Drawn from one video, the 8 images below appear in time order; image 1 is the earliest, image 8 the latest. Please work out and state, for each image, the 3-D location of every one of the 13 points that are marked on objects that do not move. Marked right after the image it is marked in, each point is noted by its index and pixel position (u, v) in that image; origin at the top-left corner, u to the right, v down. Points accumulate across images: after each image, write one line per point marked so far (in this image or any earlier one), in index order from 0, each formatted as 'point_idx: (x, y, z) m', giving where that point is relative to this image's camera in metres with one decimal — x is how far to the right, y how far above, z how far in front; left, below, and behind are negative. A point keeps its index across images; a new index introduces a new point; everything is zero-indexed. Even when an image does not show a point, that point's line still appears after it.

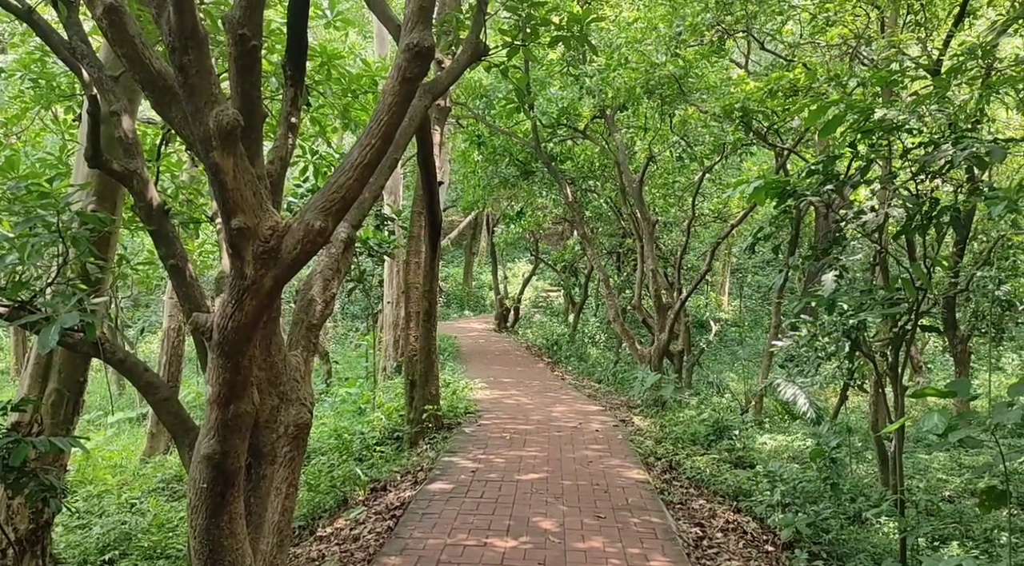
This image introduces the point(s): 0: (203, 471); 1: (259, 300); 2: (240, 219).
0: (-1.2, -0.8, +3.1) m
1: (-0.9, -0.1, +2.8) m
2: (-1.0, +0.2, +2.8) m
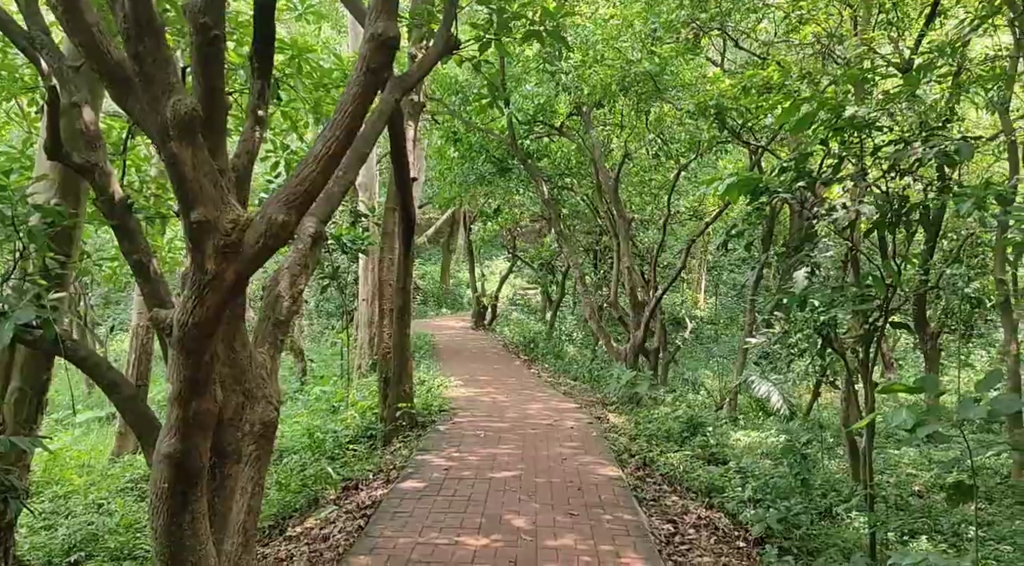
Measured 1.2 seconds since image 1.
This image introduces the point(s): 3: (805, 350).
0: (-1.4, -0.7, +3.0) m
1: (-1.0, 0.0, +2.7) m
2: (-1.1, +0.2, +2.7) m
3: (+2.6, -0.6, +6.9) m
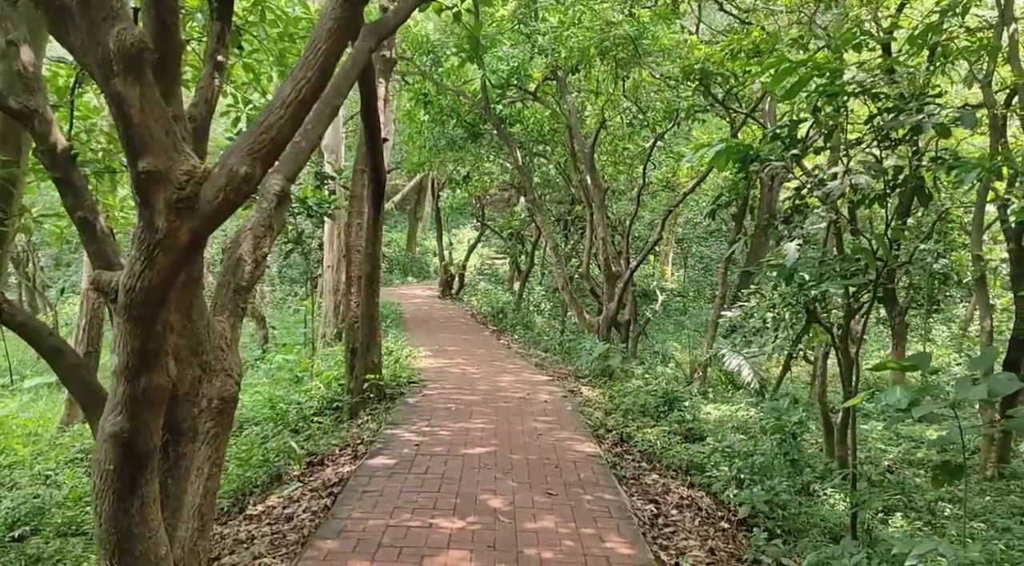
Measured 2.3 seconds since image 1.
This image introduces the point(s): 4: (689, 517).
0: (-1.4, -0.6, +2.7) m
1: (-1.1, +0.1, +2.4) m
2: (-1.1, +0.4, +2.4) m
3: (+2.4, -0.4, +6.7) m
4: (+1.0, -1.3, +4.5) m
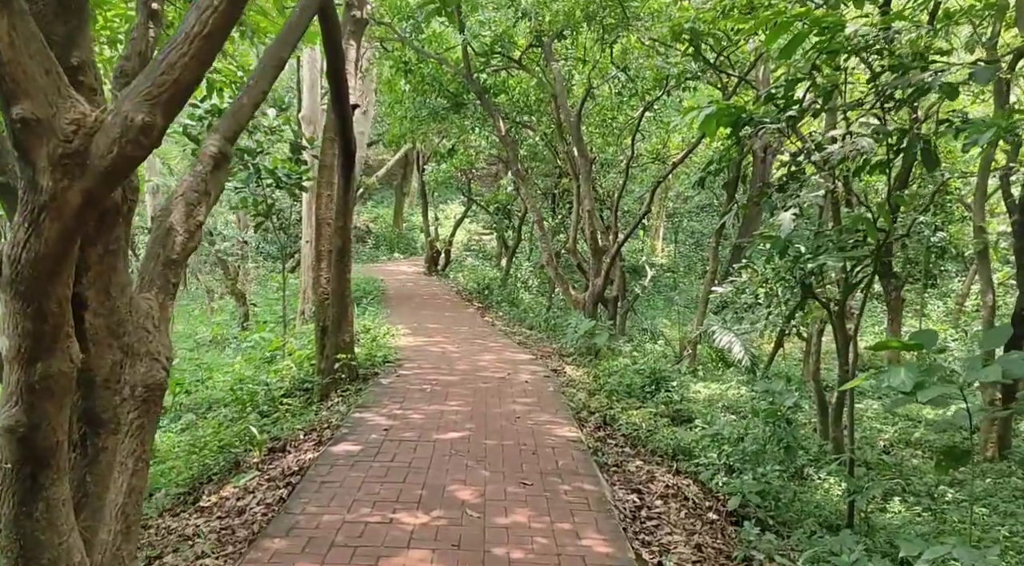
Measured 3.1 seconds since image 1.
0: (-1.5, -0.5, +2.4) m
1: (-1.2, +0.2, +2.0) m
2: (-1.2, +0.4, +2.0) m
3: (+2.2, -0.1, +6.4) m
4: (+0.9, -1.2, +4.2) m
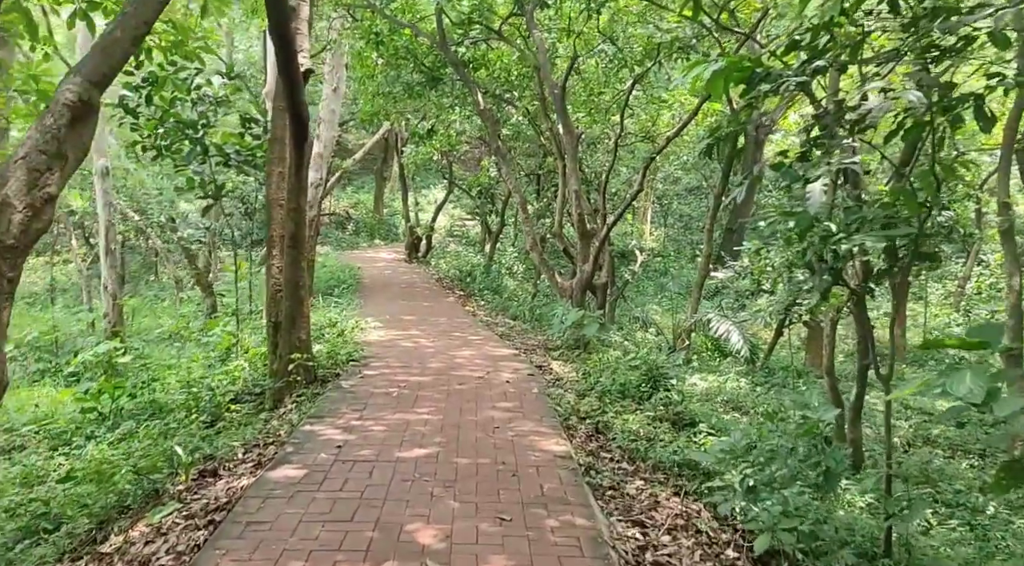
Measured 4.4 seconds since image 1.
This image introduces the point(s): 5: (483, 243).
0: (-1.6, -0.5, +1.6) m
1: (-1.3, +0.2, +1.2) m
2: (-1.3, +0.4, +1.2) m
3: (+2.0, 0.0, +5.6) m
4: (+0.8, -1.1, +3.4) m
5: (-0.7, +1.0, +19.0) m
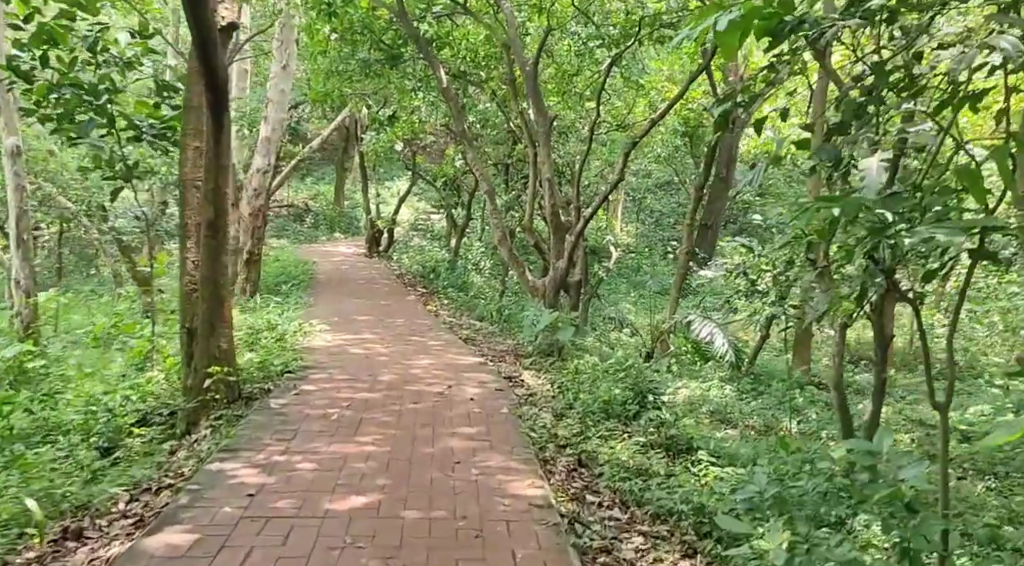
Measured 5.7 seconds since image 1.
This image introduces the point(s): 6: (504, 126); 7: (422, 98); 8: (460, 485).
0: (-1.7, -0.5, +0.6) m
1: (-1.3, +0.1, +0.2) m
2: (-1.3, +0.4, +0.2) m
3: (+1.8, 0.0, +4.8) m
4: (+0.6, -1.2, +2.5) m
5: (-1.5, +1.1, +18.0) m
6: (-0.1, +2.5, +12.4) m
7: (-1.5, +3.1, +12.9) m
8: (-0.2, -0.9, +3.6) m
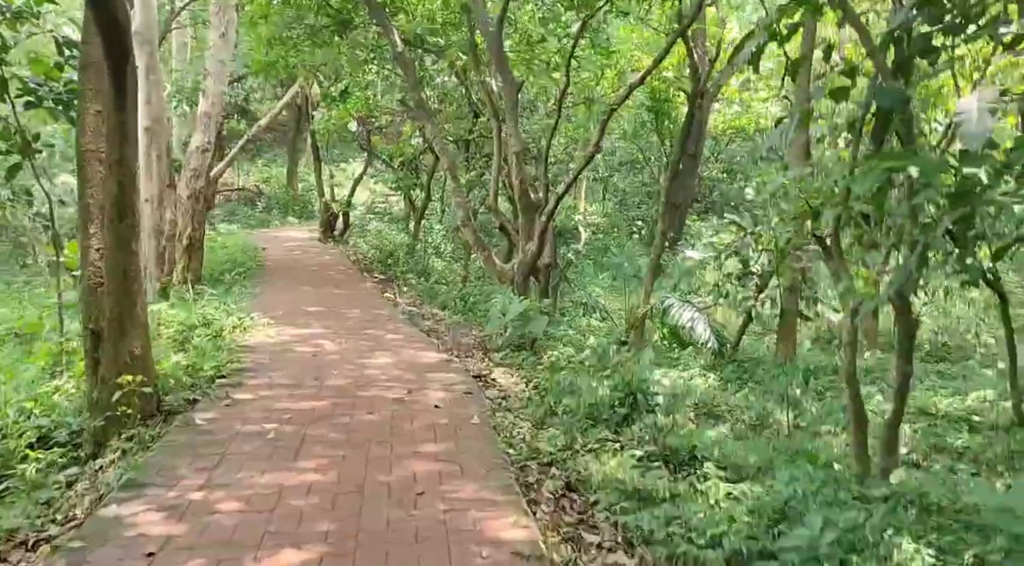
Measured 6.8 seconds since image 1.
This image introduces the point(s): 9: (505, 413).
0: (-1.6, -0.6, -0.3) m
1: (-1.2, +0.1, -0.6) m
2: (-1.3, +0.4, -0.6) m
3: (+1.7, +0.1, +4.1) m
4: (+0.6, -1.1, +1.8) m
5: (-2.3, +1.4, +17.2) m
6: (-0.7, +2.8, +11.6) m
7: (-2.1, +3.3, +12.0) m
8: (-0.3, -0.9, +2.8) m
9: (0.0, -0.7, +4.5) m
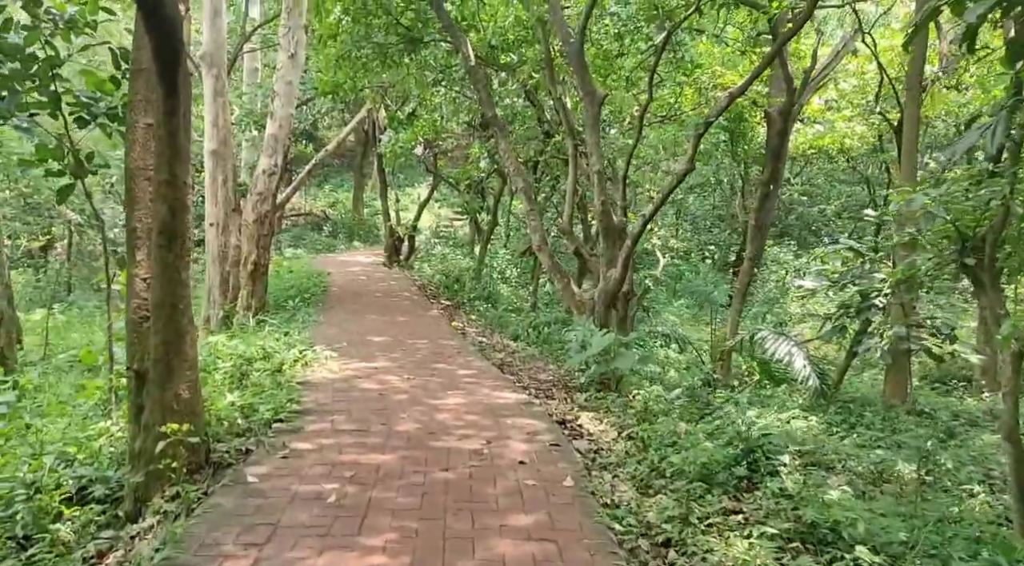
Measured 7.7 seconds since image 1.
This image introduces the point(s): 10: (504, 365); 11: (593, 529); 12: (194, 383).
0: (-1.5, -0.6, -0.8) m
1: (-1.1, +0.1, -1.1) m
2: (-1.2, +0.4, -1.1) m
3: (+2.1, -0.1, +3.4) m
4: (+0.9, -1.2, +1.1) m
5: (-0.8, +0.8, +16.7) m
6: (+0.4, +2.4, +11.1) m
7: (-1.0, +2.9, +11.6) m
8: (0.0, -1.0, +2.2) m
9: (+0.4, -0.9, +3.9) m
10: (0.0, -0.7, +7.1) m
11: (+0.3, -1.0, +3.1) m
12: (-1.5, -0.5, +3.8) m
